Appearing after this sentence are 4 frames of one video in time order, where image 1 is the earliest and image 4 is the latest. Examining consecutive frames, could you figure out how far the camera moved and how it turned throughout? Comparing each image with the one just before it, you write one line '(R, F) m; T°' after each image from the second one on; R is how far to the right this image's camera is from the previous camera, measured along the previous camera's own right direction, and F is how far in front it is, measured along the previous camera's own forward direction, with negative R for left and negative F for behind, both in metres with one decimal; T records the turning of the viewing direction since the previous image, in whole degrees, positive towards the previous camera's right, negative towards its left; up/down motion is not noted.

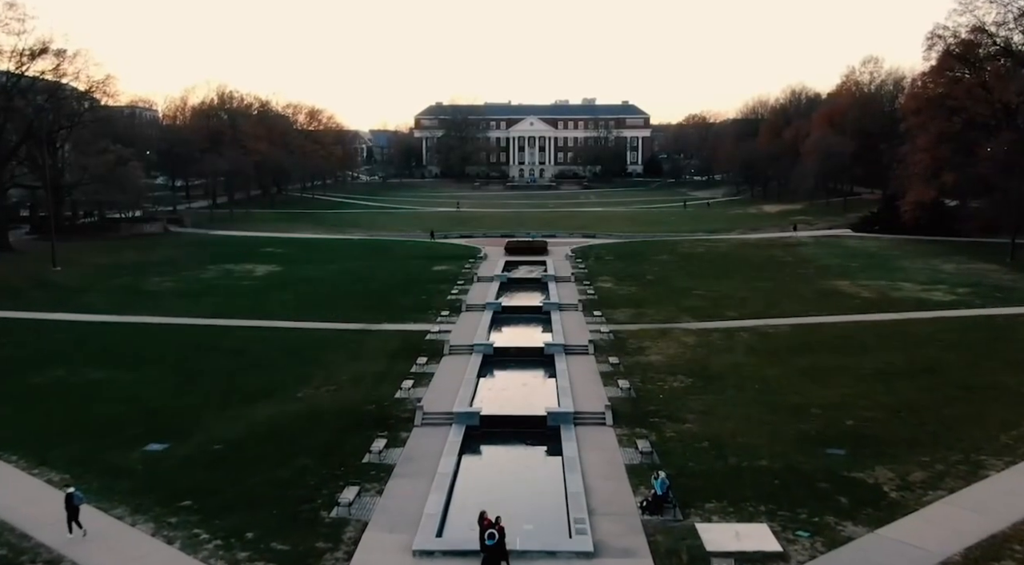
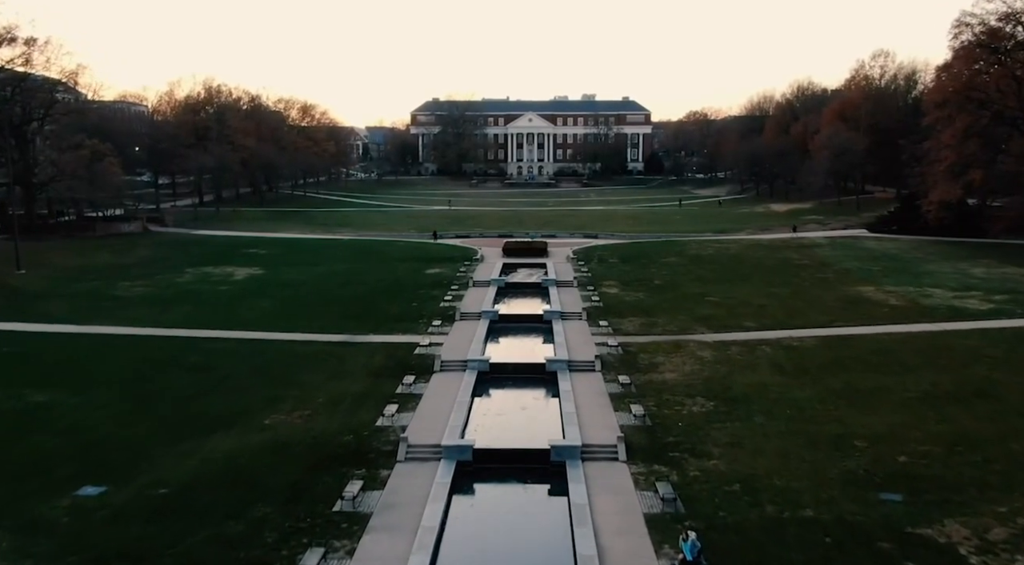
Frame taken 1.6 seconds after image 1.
(0.0, +3.0) m; 0°
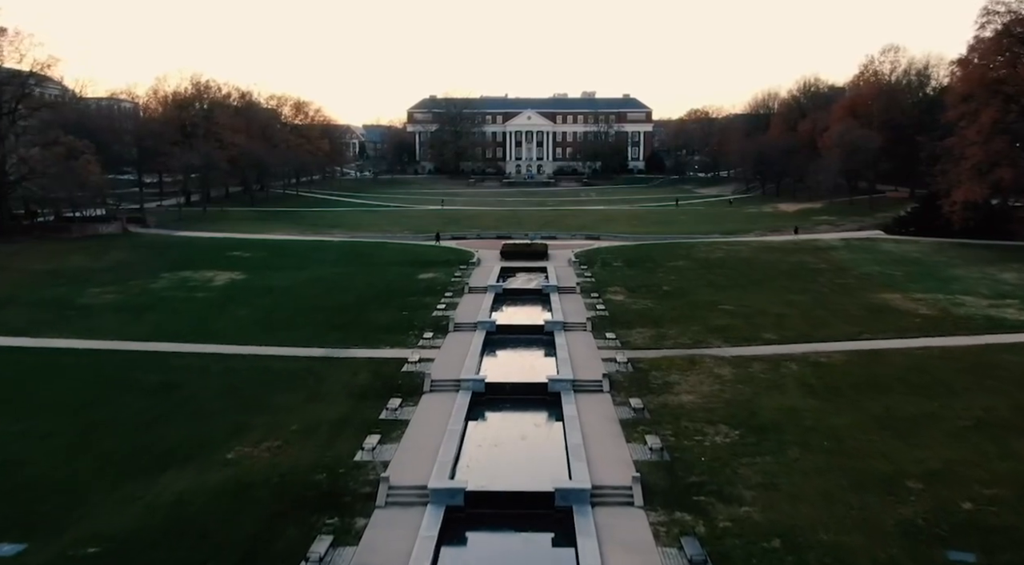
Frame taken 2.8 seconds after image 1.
(0.0, +2.7) m; 0°
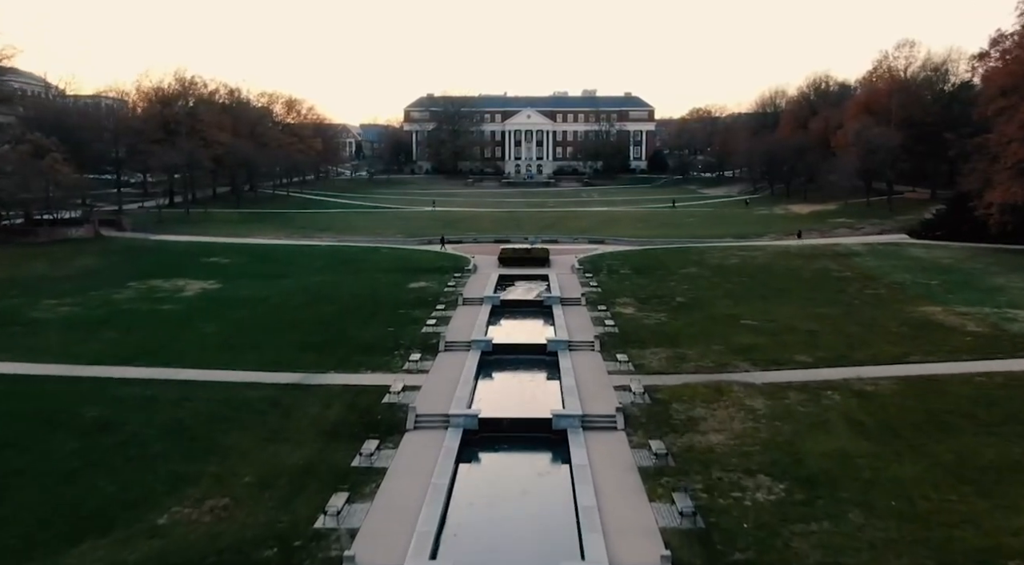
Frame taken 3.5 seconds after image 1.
(0.0, +3.5) m; 0°
